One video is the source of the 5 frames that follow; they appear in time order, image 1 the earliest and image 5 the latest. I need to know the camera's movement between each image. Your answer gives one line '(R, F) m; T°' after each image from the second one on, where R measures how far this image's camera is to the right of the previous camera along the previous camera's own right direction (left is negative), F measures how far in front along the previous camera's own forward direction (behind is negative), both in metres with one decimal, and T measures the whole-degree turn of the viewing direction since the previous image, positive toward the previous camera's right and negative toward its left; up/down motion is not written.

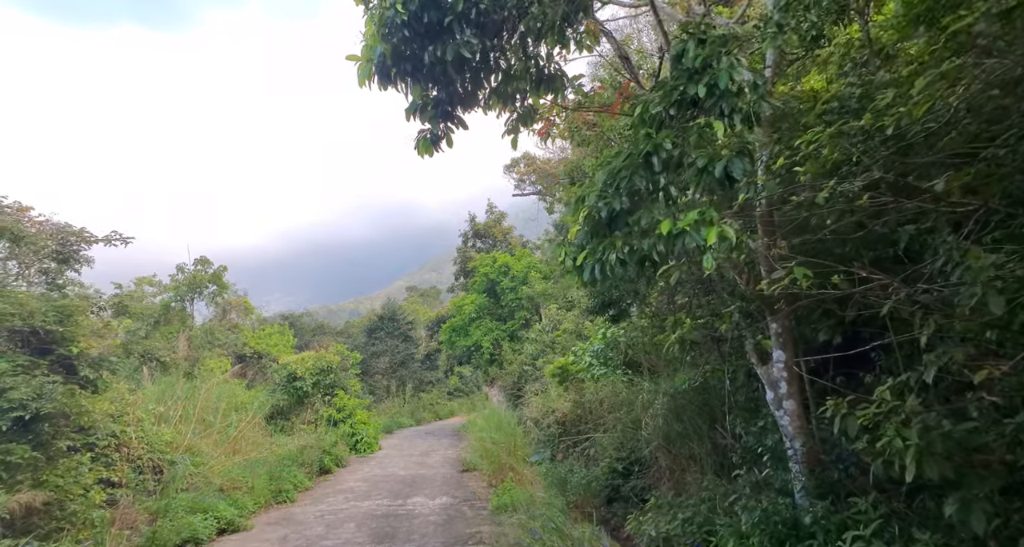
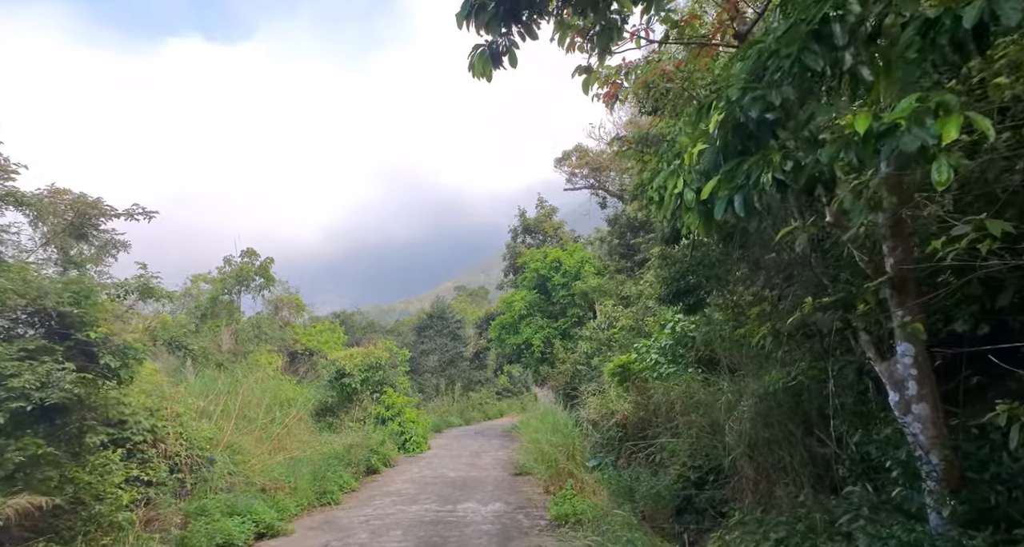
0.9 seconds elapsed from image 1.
(-0.1, +0.7) m; -4°
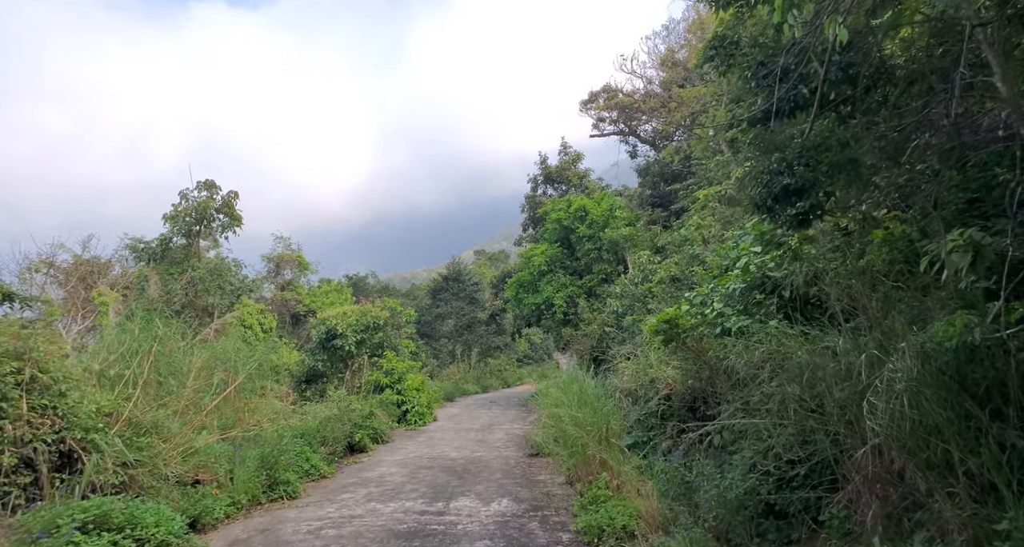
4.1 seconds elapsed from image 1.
(+0.1, +2.1) m; -2°
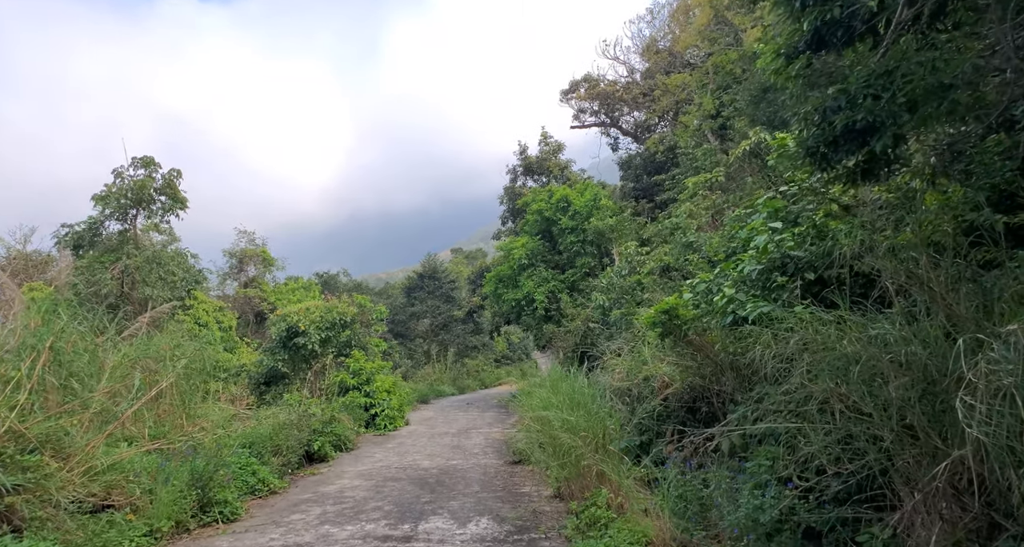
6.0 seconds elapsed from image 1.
(0.0, +0.9) m; +2°
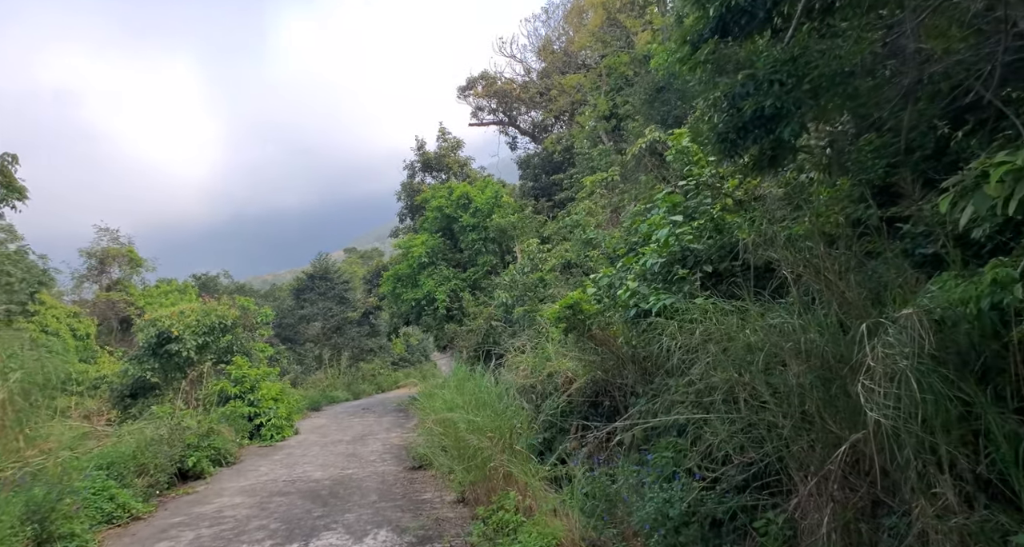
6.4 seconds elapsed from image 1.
(0.0, +0.2) m; +10°
